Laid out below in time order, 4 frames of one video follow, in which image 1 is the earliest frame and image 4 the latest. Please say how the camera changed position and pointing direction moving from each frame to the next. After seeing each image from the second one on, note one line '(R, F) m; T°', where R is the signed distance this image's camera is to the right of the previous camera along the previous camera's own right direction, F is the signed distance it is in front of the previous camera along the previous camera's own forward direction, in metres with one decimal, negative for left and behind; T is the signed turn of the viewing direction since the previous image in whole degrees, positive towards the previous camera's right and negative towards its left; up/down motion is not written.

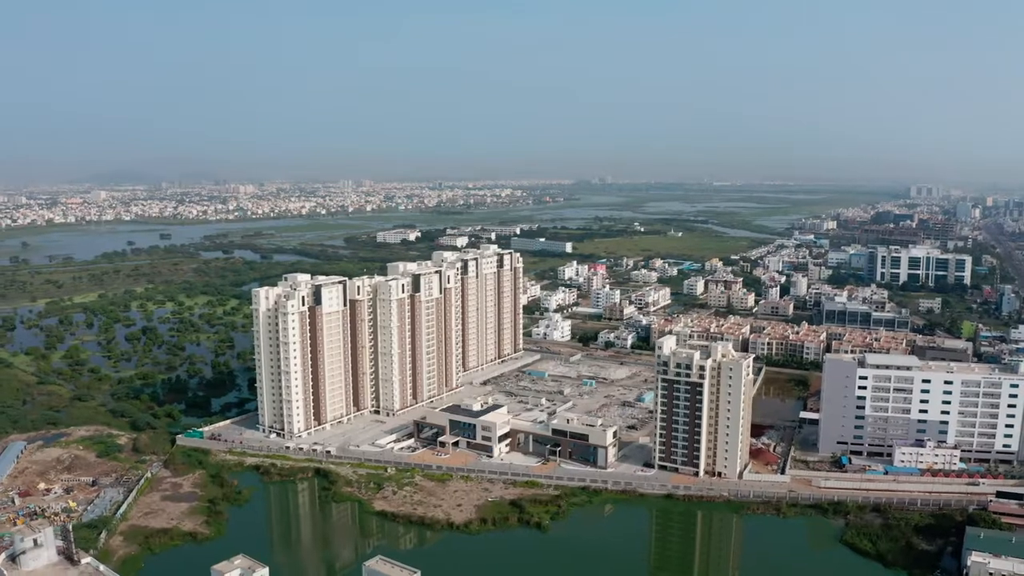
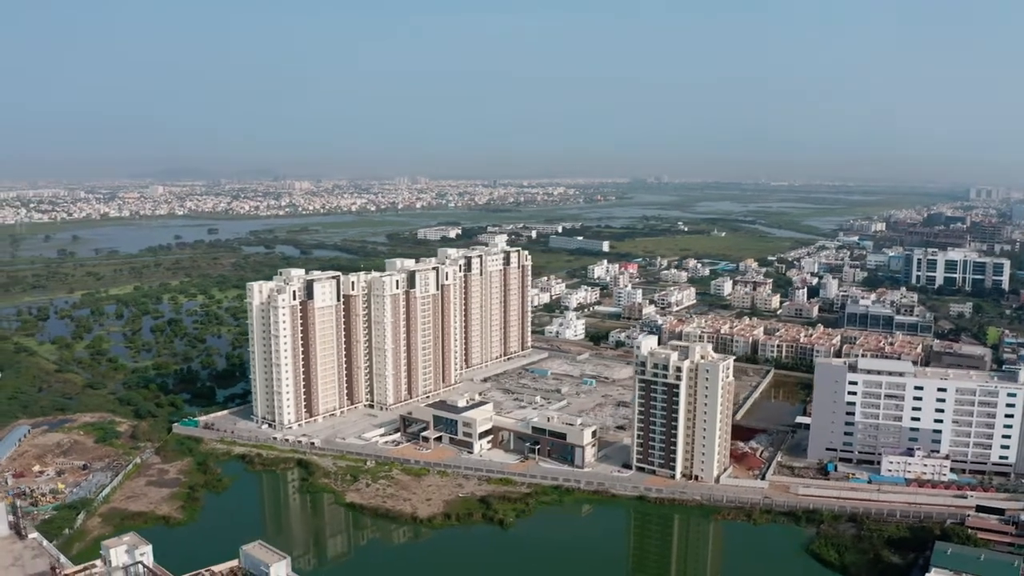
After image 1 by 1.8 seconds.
(+2.4, +0.1) m; -4°
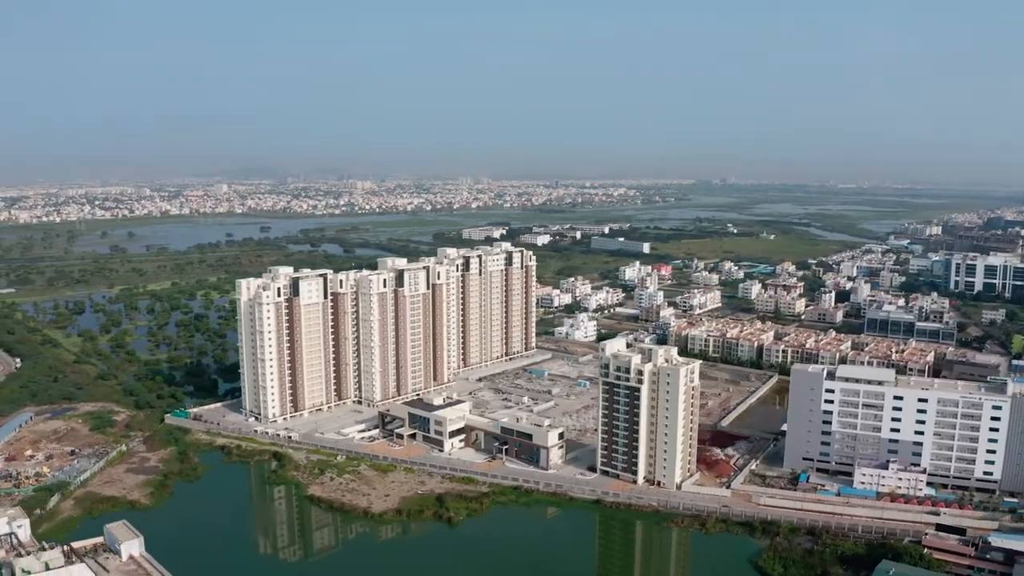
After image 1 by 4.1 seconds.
(+3.1, +0.1) m; -5°
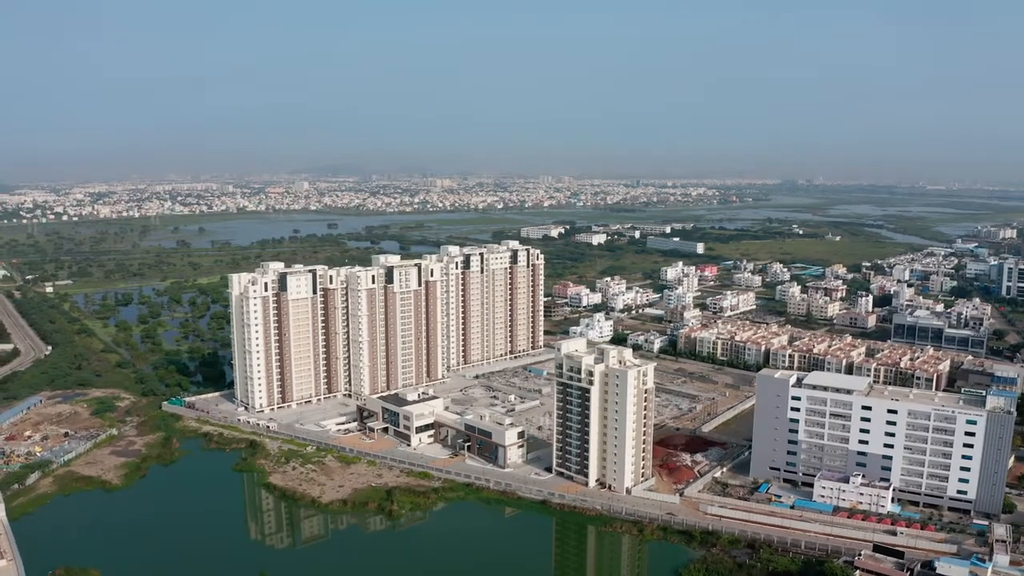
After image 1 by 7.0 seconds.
(+3.9, +0.1) m; -6°
